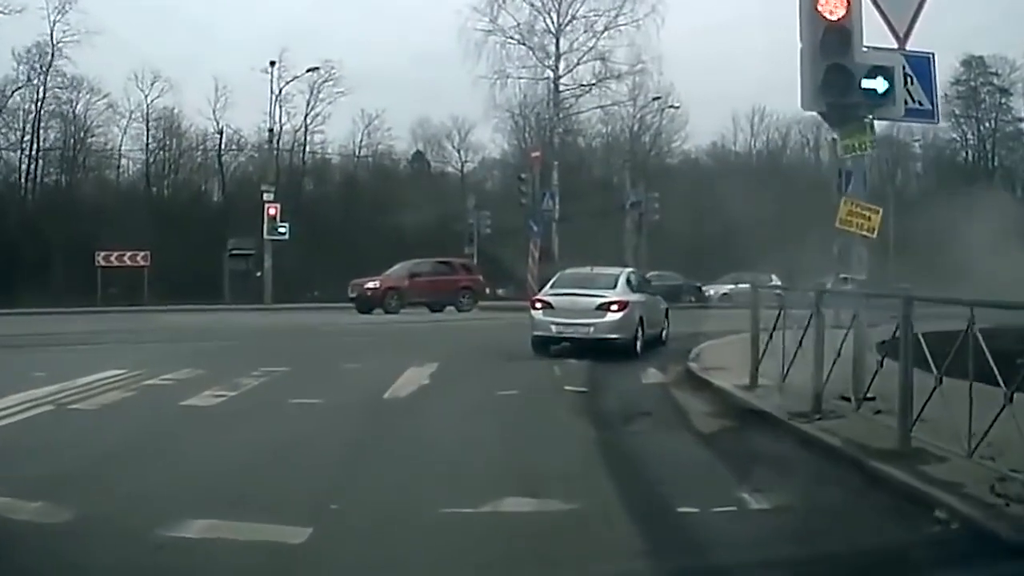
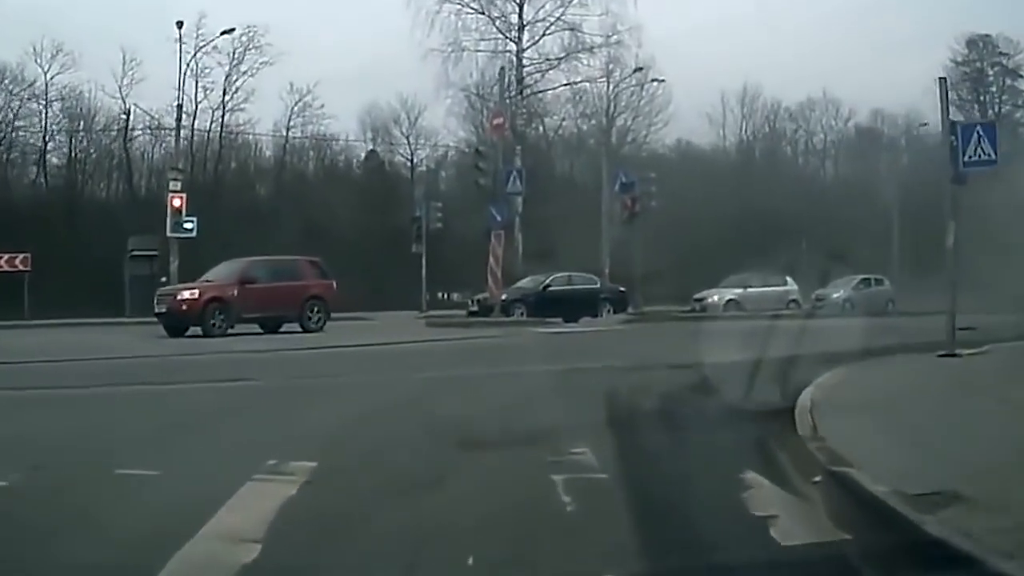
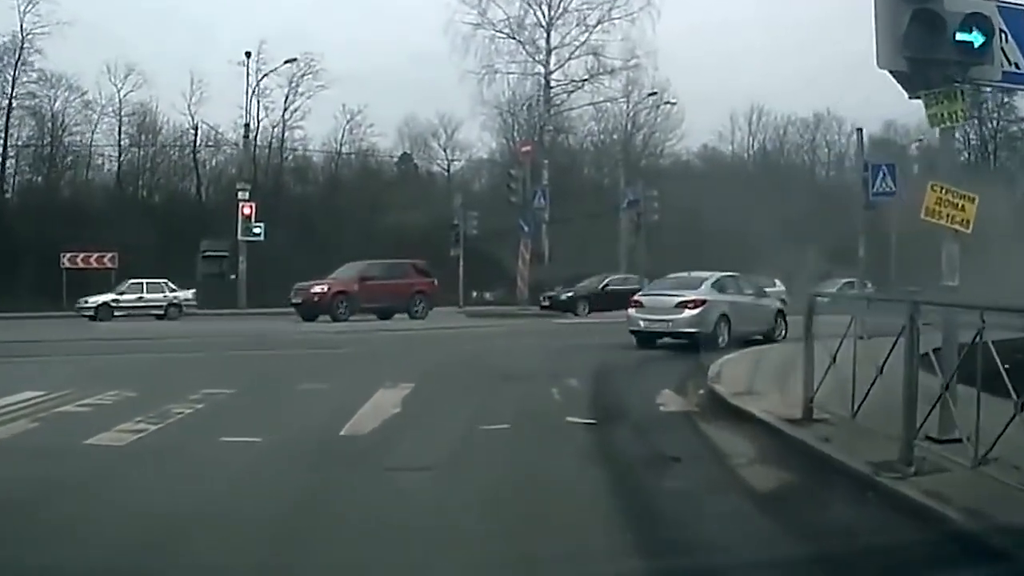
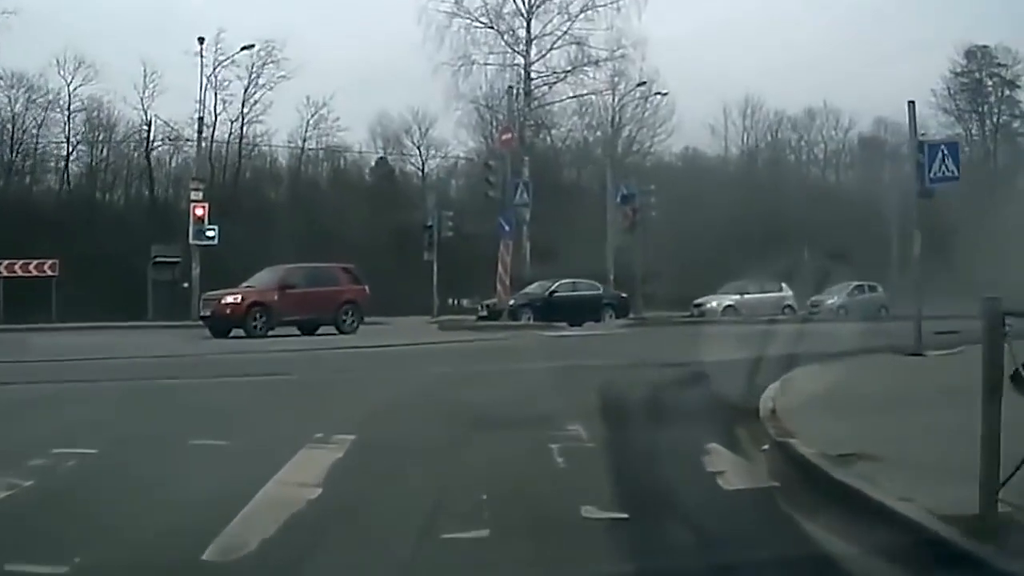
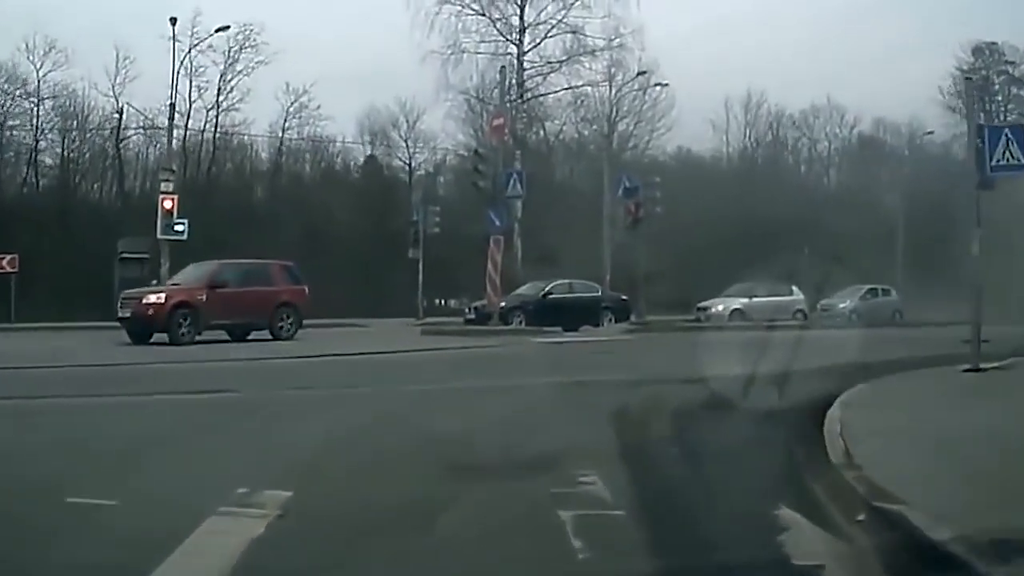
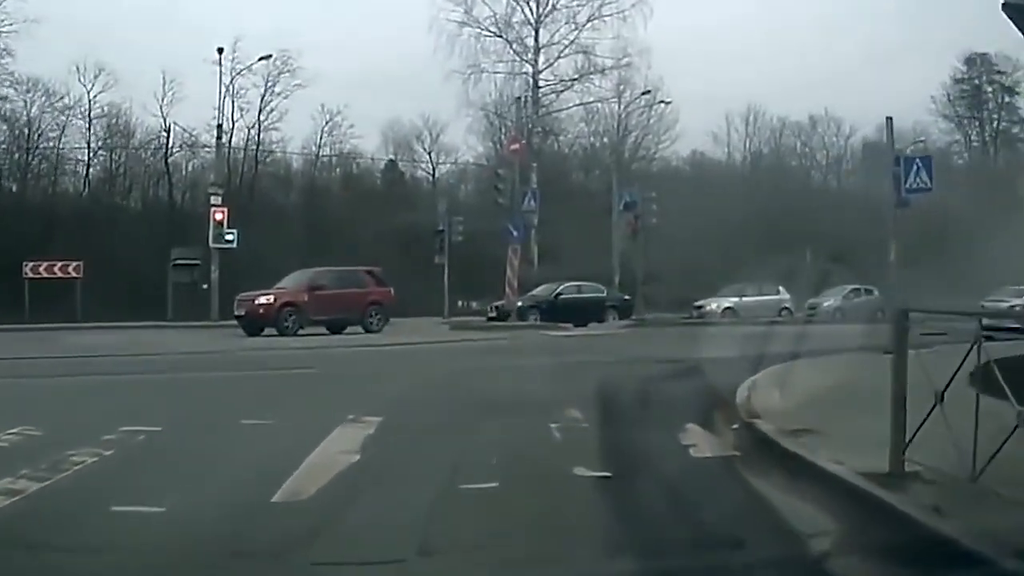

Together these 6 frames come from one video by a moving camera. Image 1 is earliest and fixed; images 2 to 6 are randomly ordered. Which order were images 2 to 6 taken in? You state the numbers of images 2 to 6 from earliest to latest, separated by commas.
3, 6, 4, 2, 5
